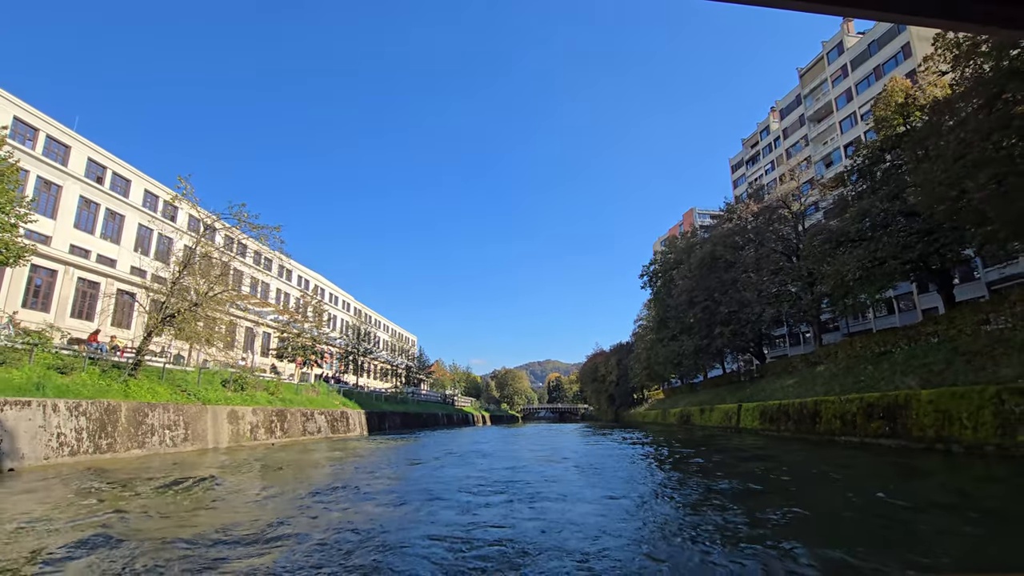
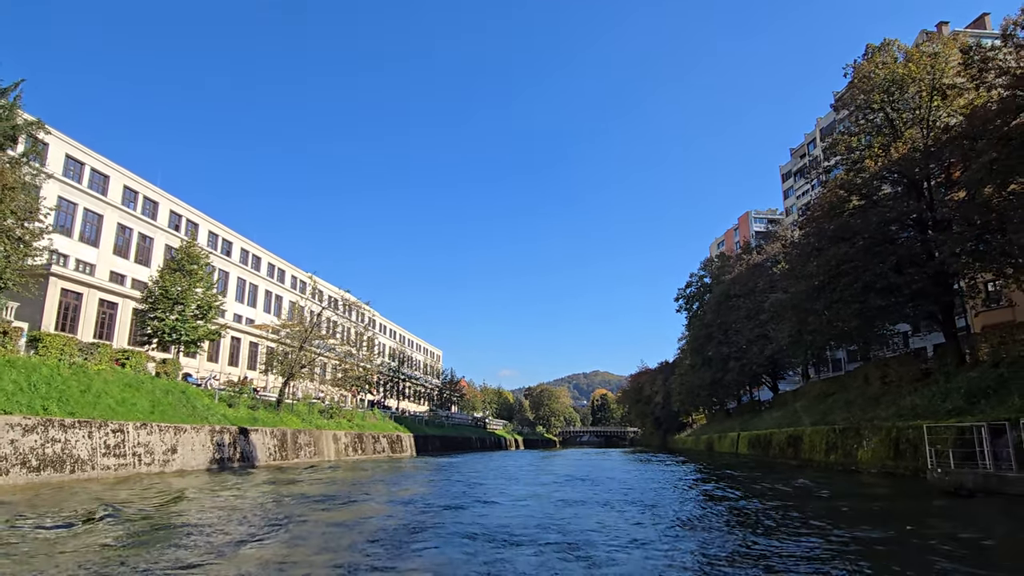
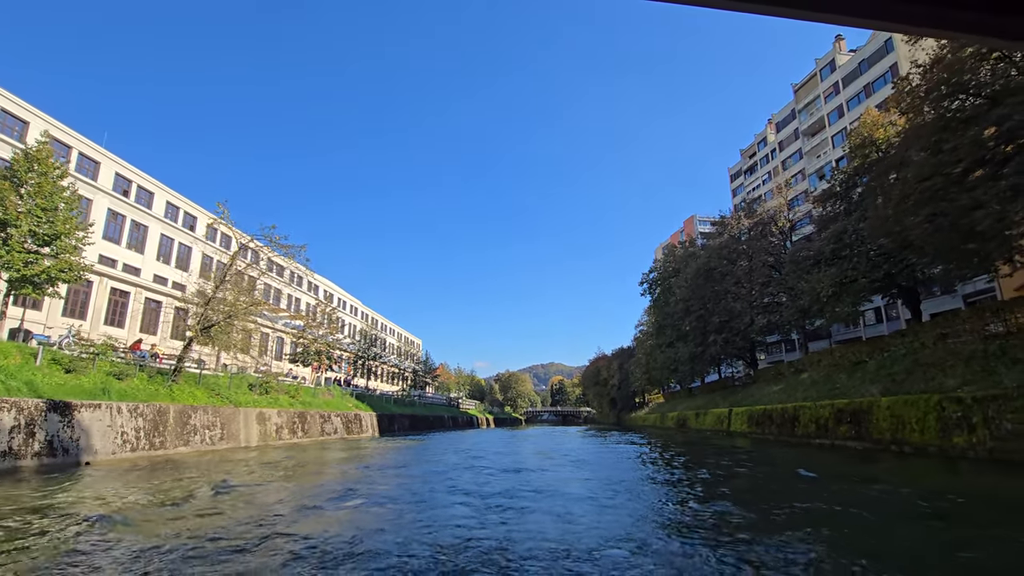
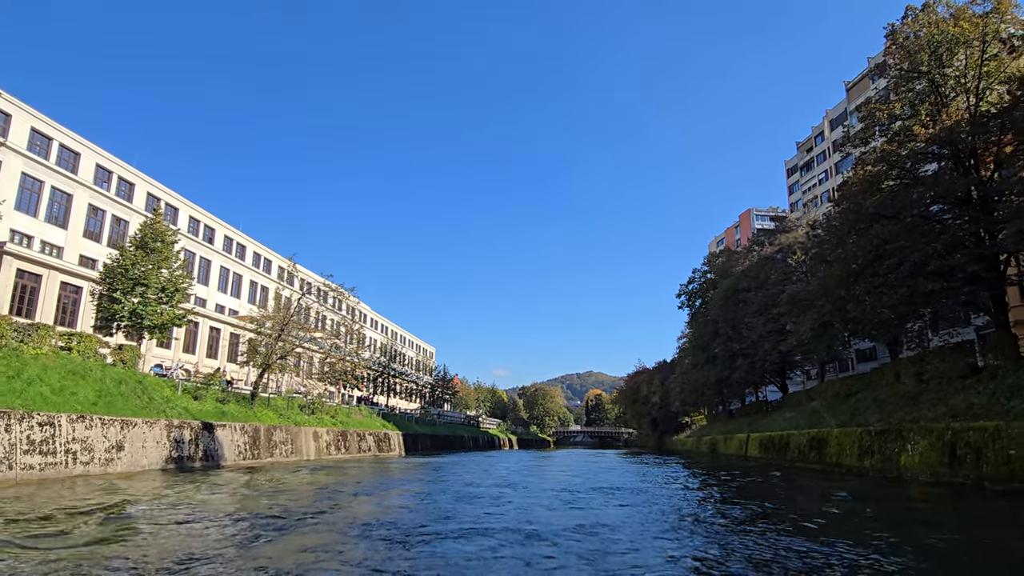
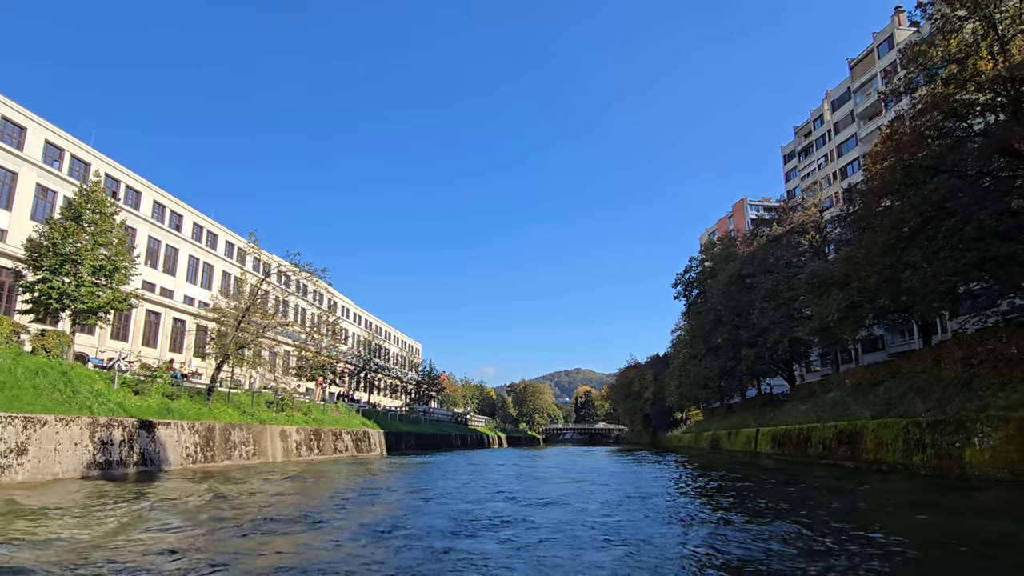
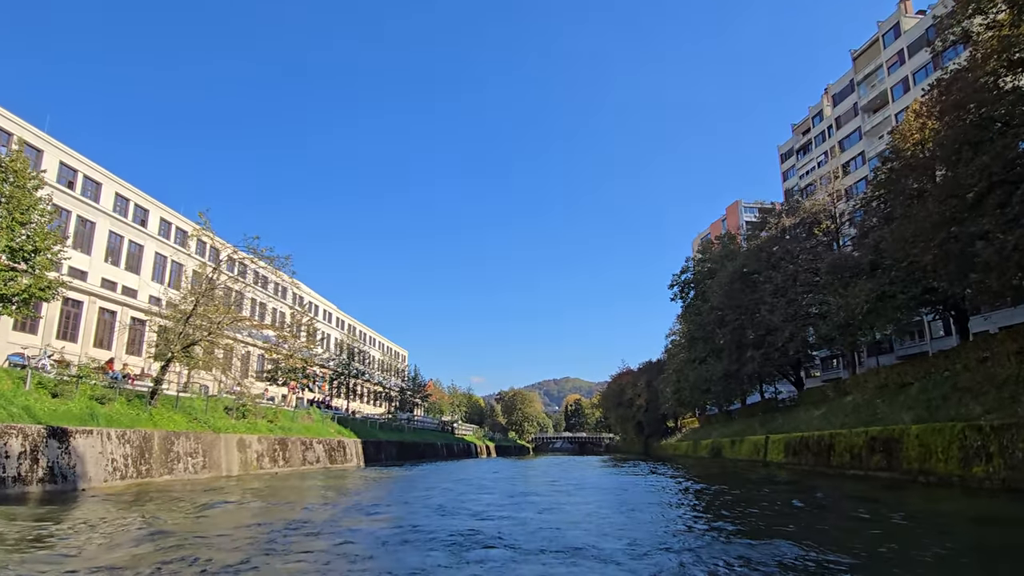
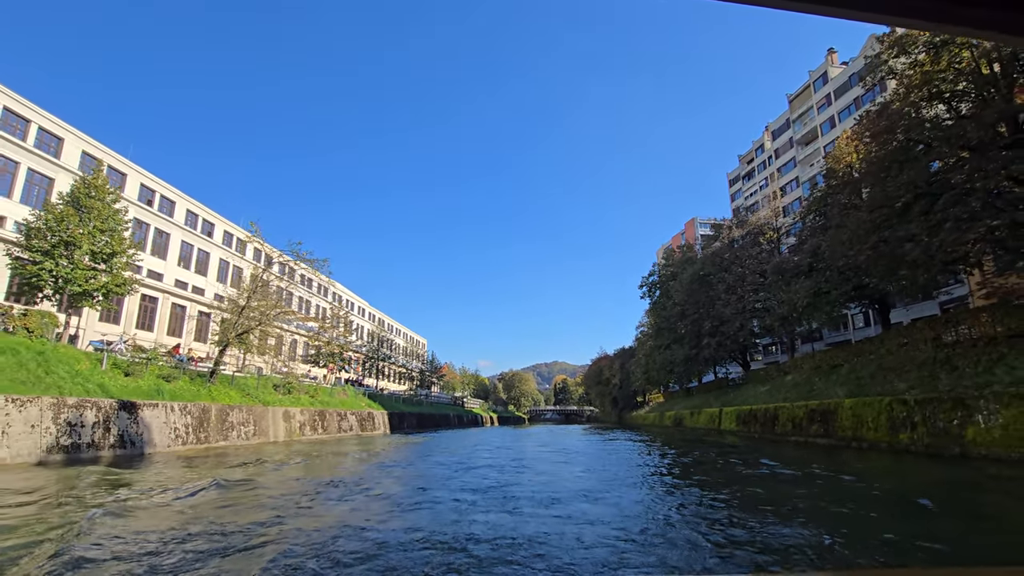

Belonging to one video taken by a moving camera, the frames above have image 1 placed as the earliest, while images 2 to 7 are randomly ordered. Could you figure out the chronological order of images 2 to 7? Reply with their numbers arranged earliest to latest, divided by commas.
3, 7, 6, 5, 4, 2
